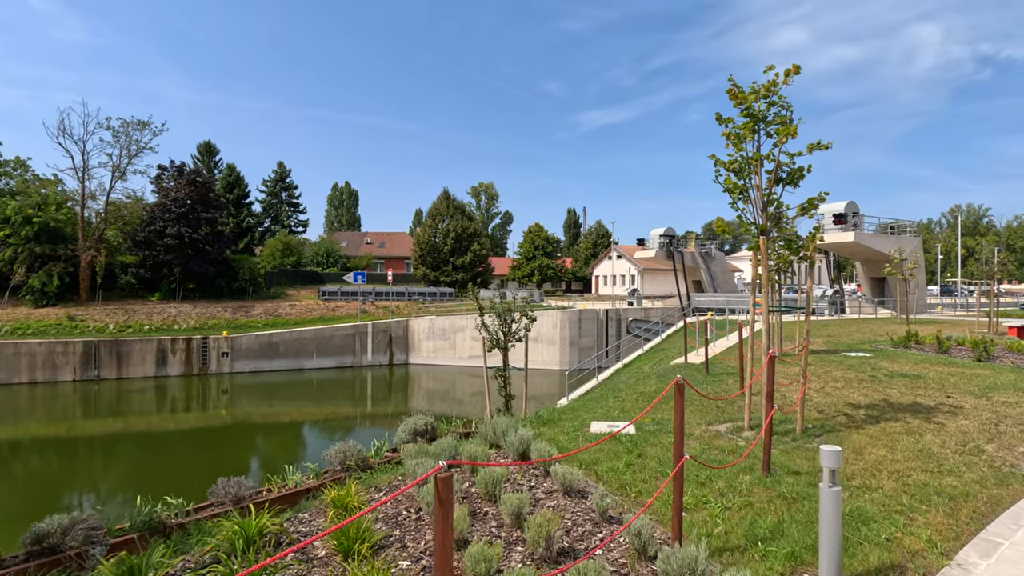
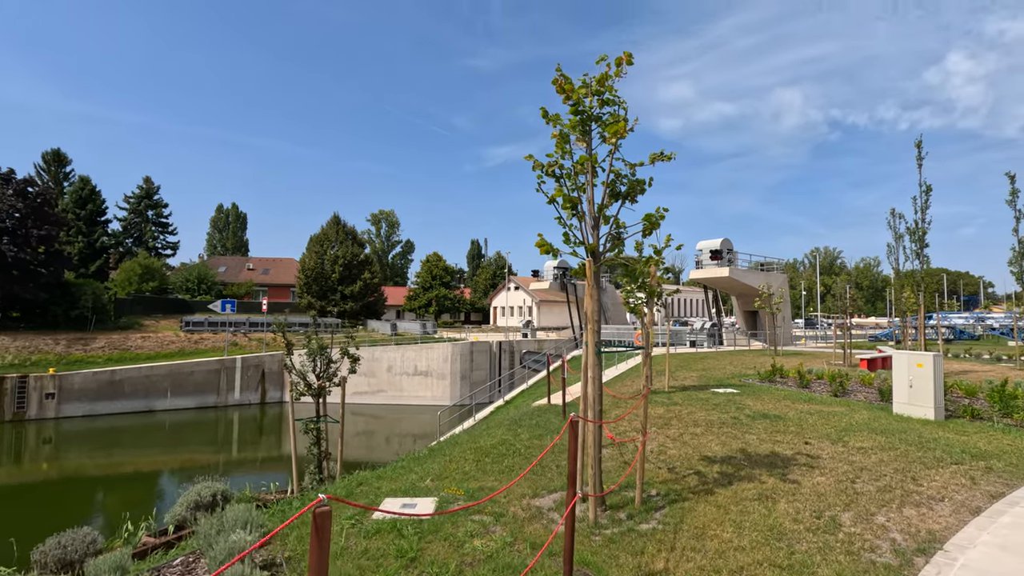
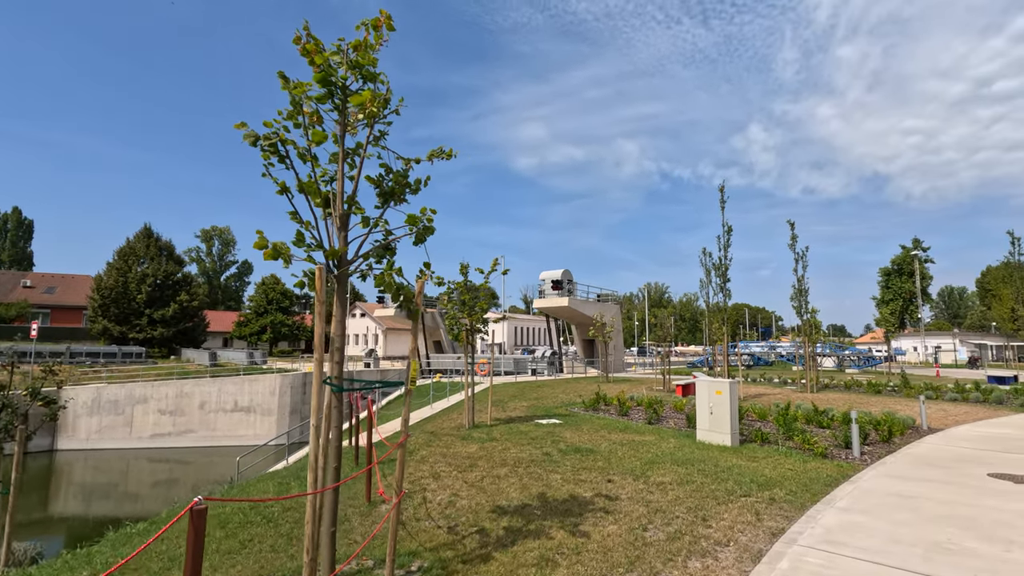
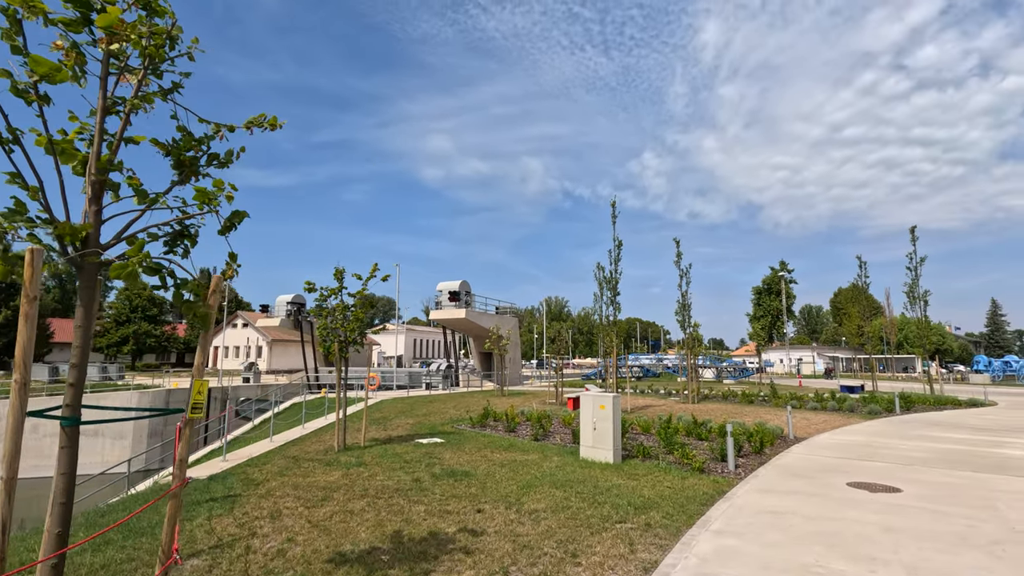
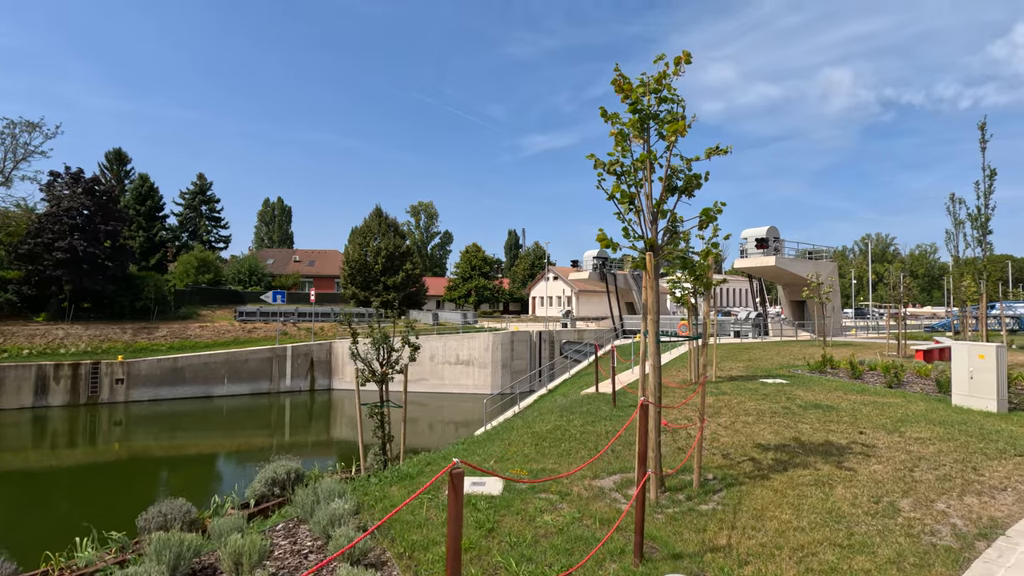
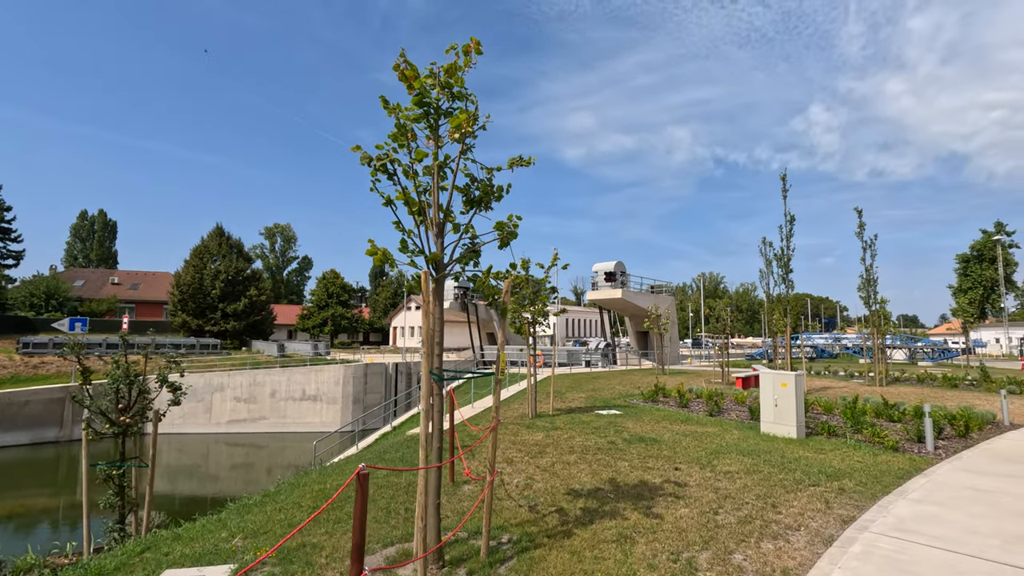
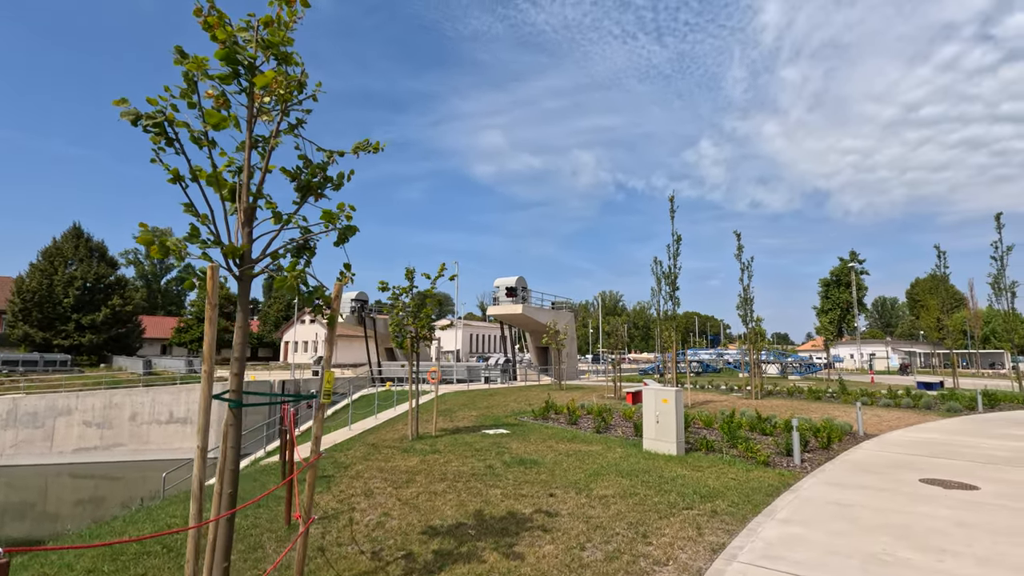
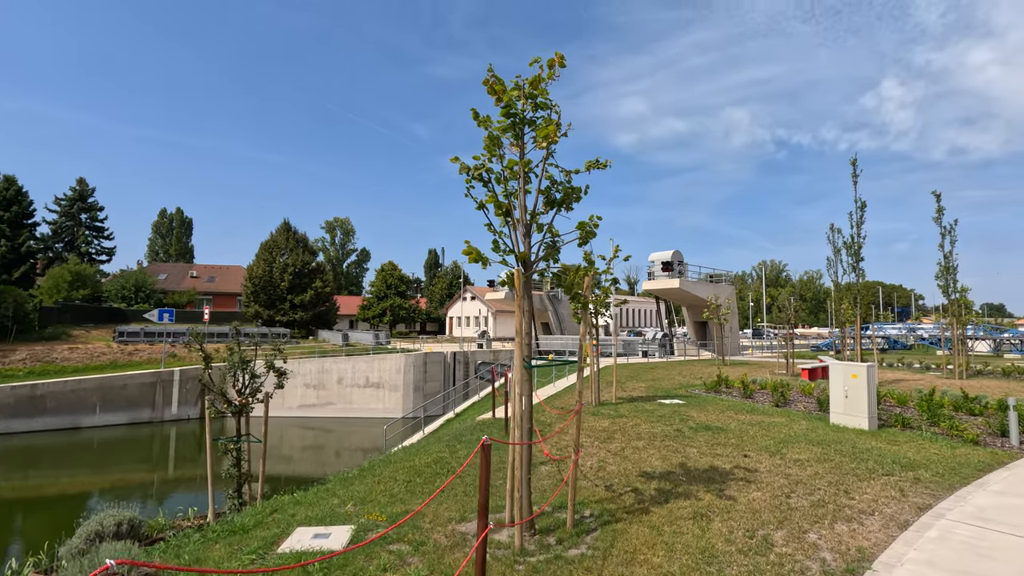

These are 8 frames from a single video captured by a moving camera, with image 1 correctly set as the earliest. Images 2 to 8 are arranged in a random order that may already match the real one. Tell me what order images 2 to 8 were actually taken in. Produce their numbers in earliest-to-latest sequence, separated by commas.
5, 2, 8, 6, 3, 7, 4
